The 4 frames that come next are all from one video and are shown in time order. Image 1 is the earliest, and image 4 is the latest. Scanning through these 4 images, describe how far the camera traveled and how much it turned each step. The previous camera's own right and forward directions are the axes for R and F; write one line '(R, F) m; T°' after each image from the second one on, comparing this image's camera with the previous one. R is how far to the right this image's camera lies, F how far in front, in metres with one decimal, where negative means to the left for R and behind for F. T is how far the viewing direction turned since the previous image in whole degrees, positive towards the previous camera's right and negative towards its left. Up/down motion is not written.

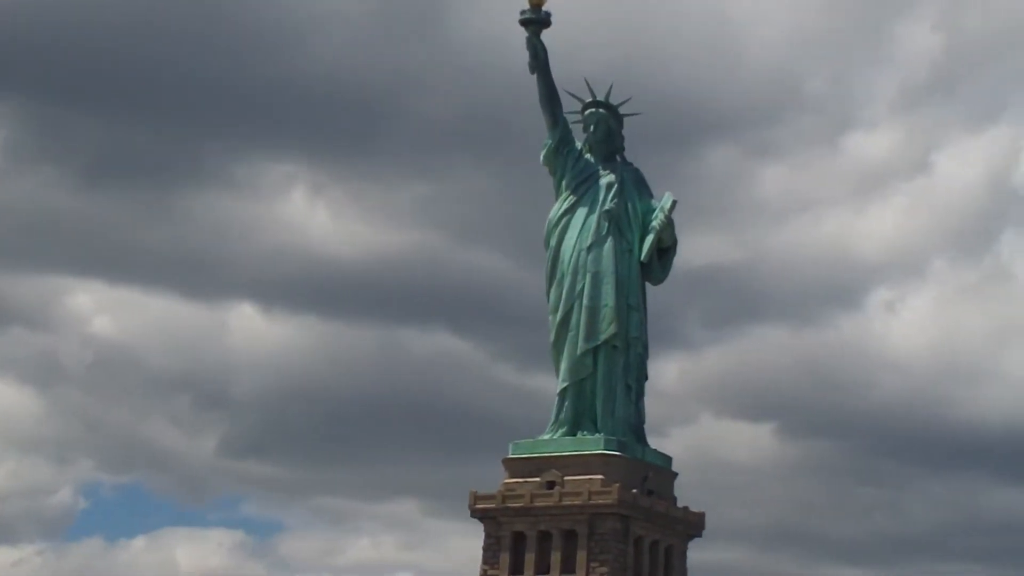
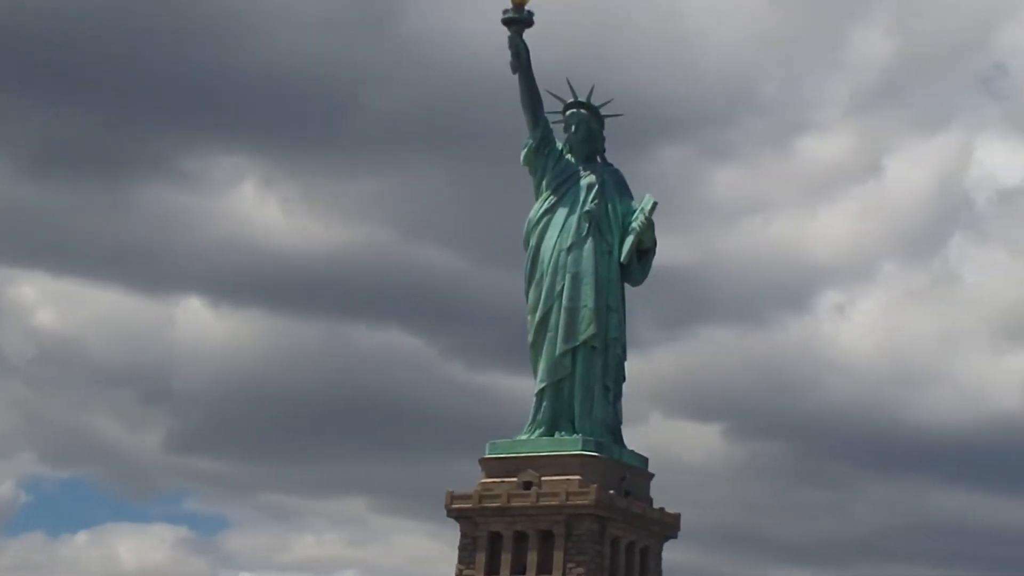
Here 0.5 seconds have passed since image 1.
(-0.7, +0.1) m; +1°
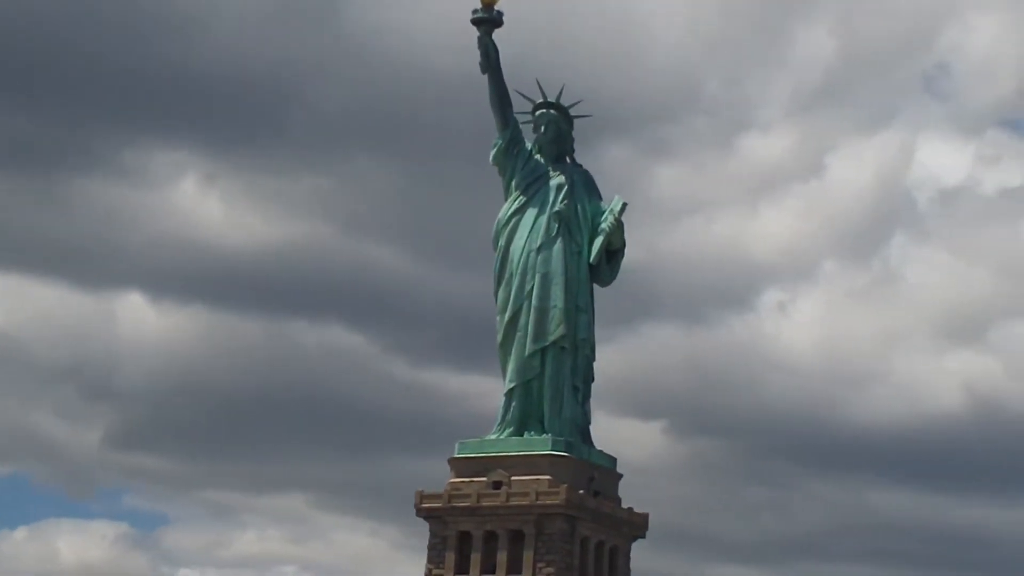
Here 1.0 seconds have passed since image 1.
(-0.6, -0.1) m; +2°
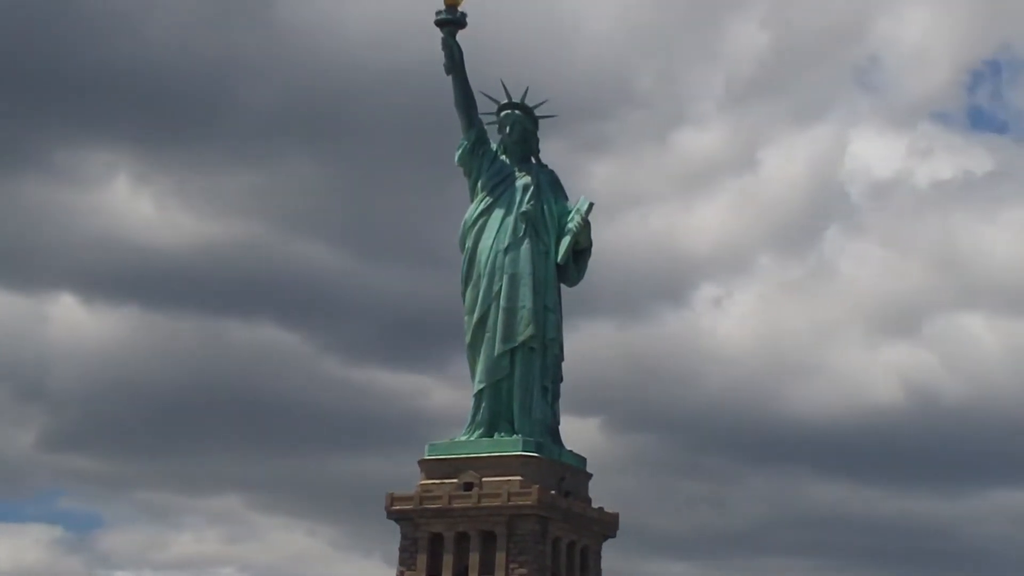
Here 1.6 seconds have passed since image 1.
(-0.8, 0.0) m; +2°
